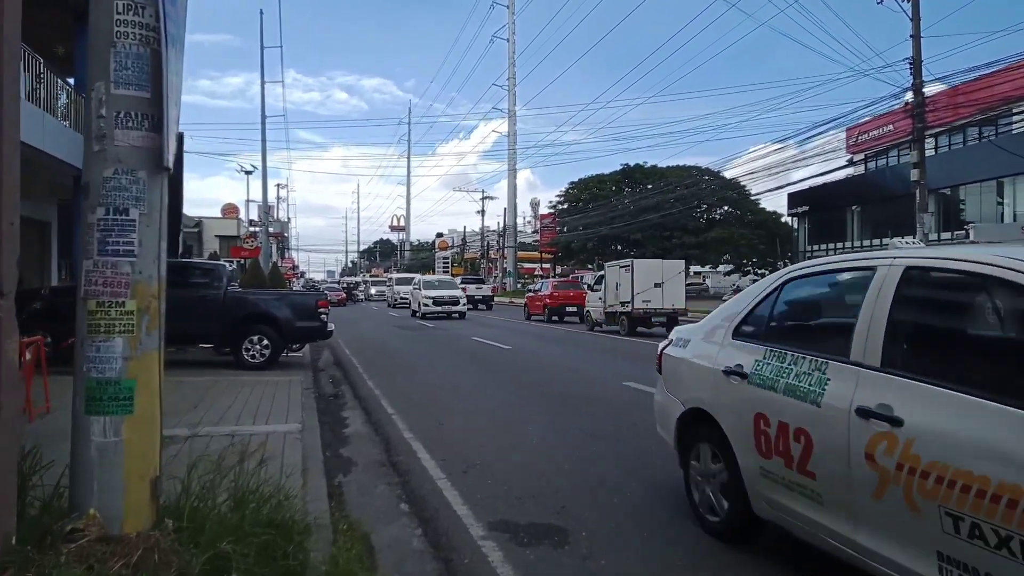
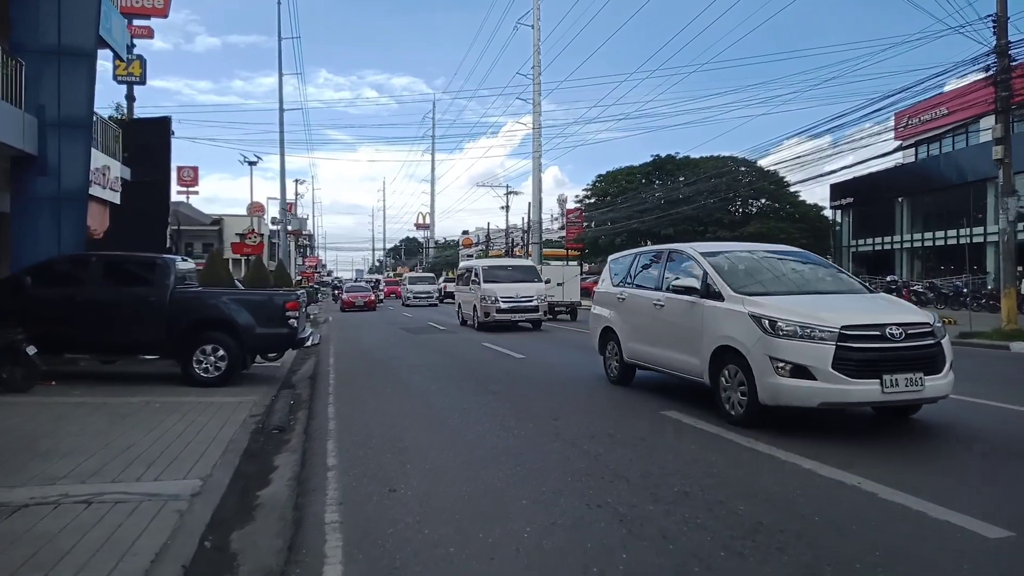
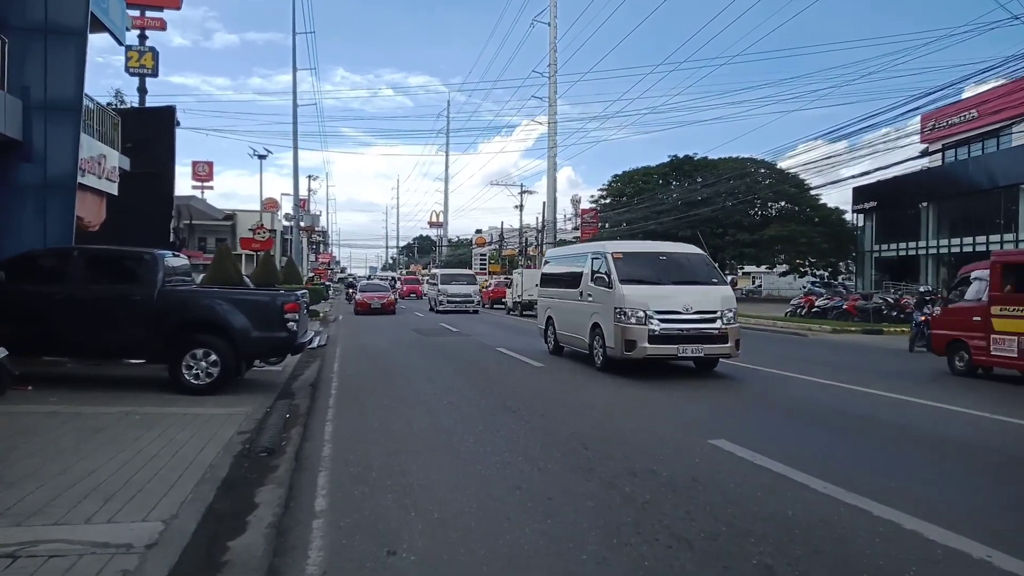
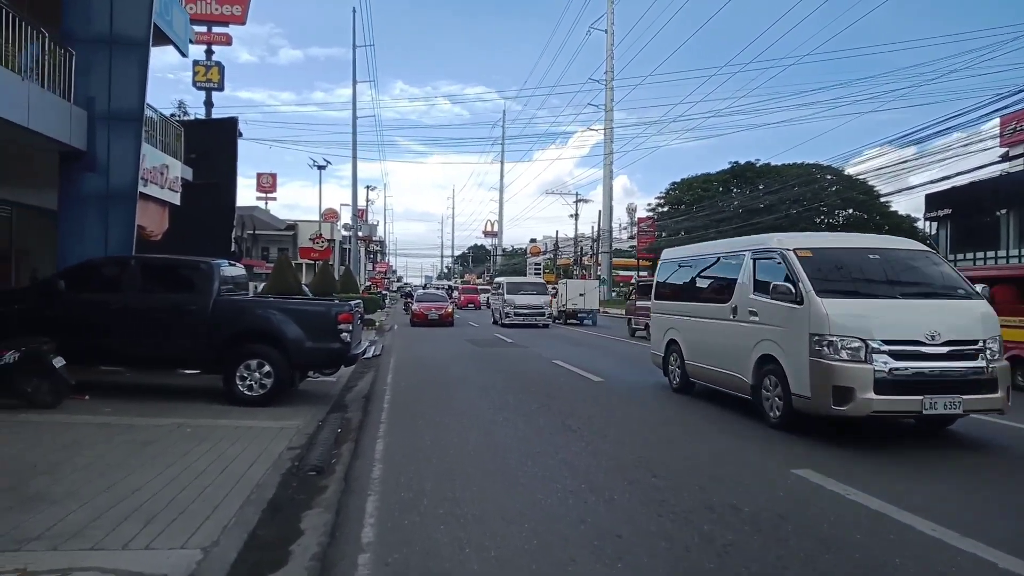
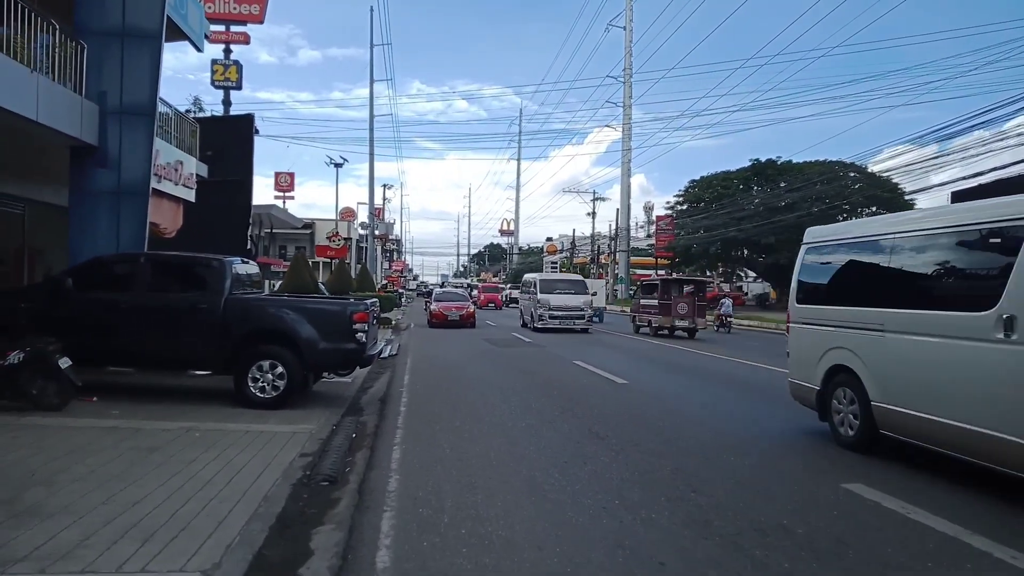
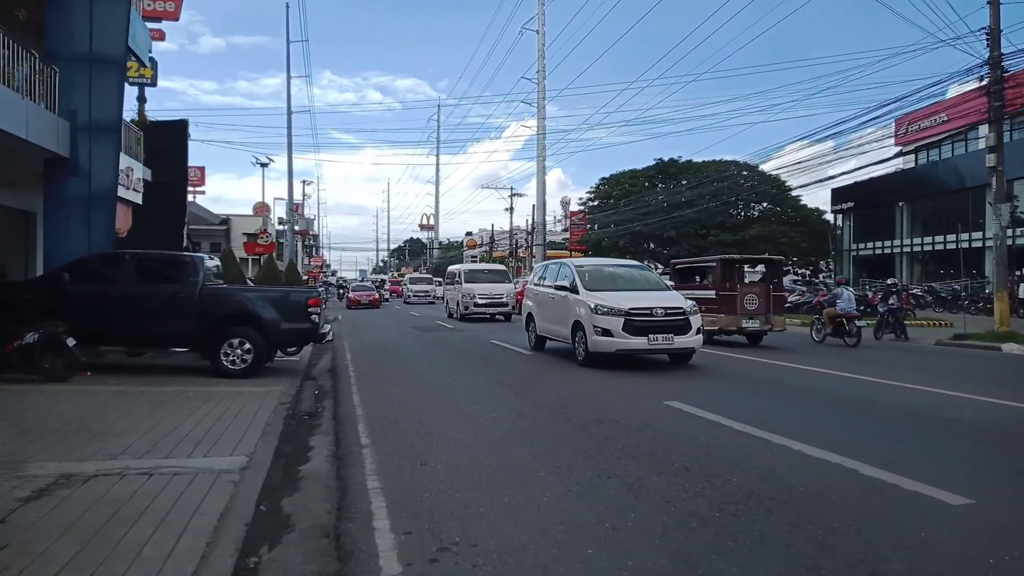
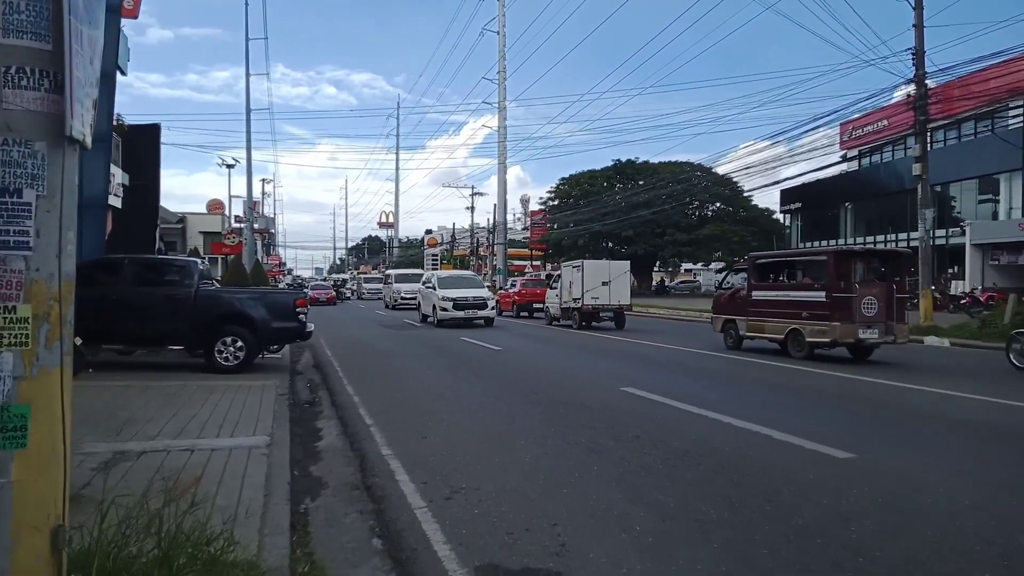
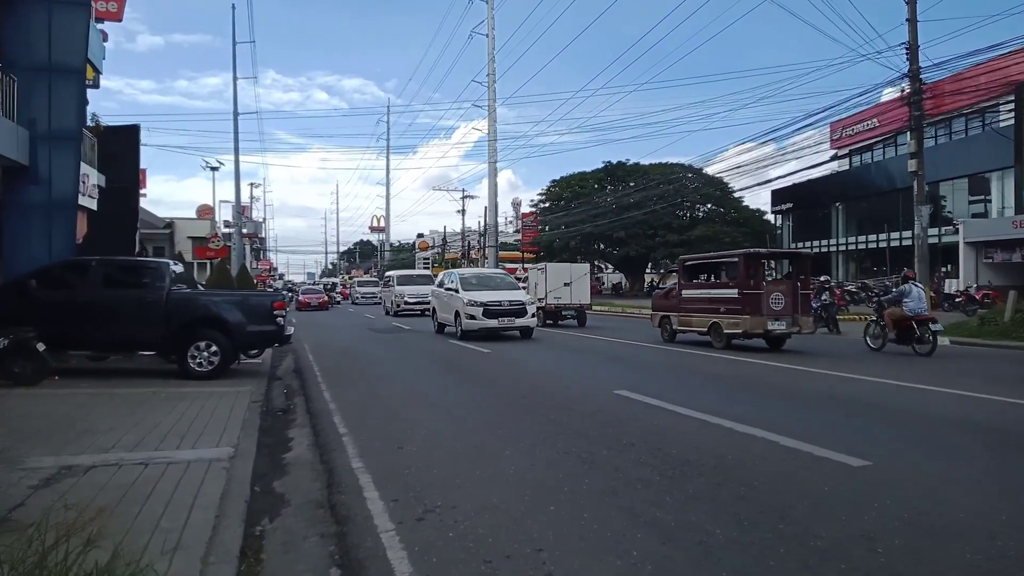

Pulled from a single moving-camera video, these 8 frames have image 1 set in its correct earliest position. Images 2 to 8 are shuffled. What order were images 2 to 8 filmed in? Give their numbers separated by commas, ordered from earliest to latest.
7, 8, 6, 2, 3, 4, 5
